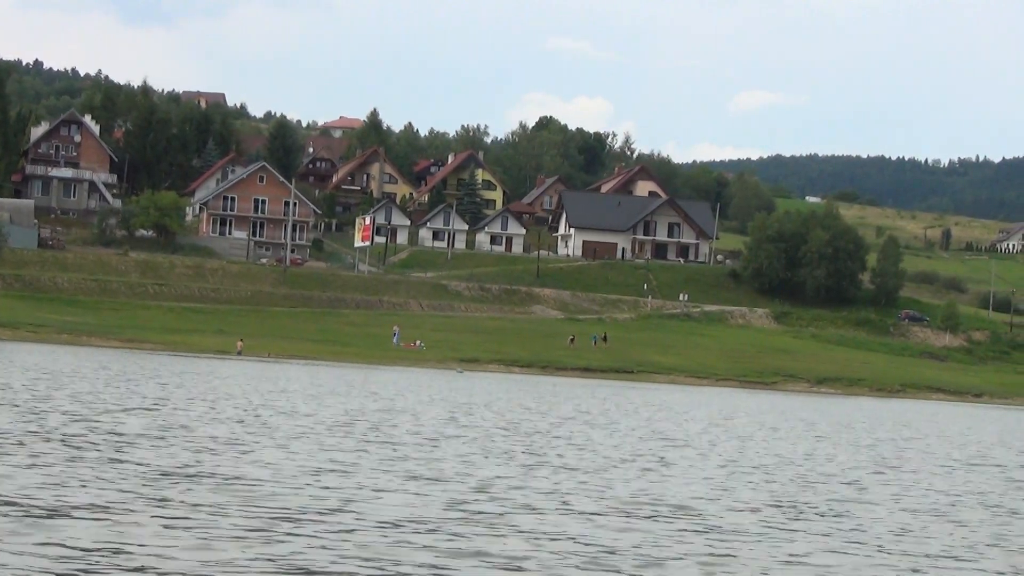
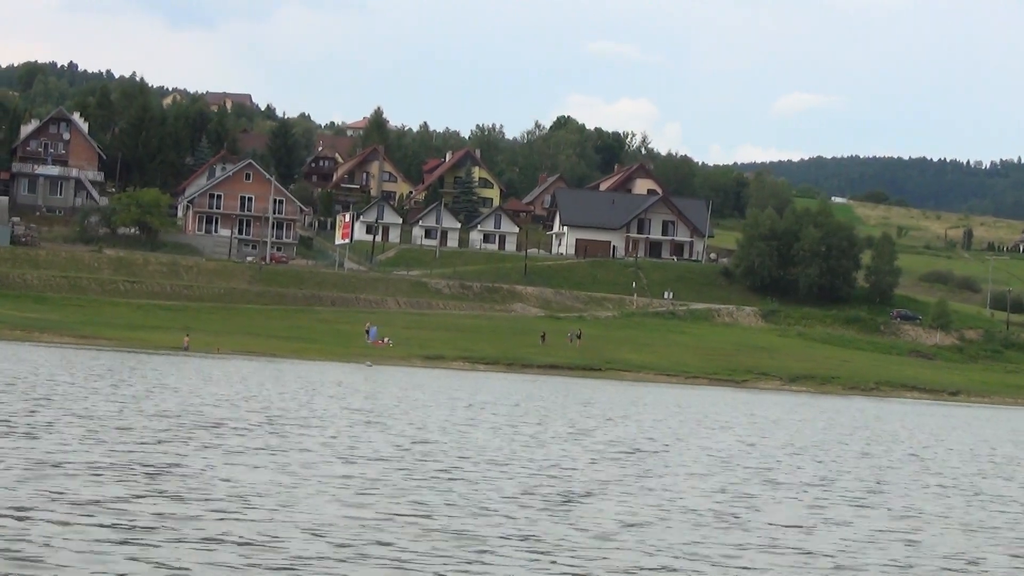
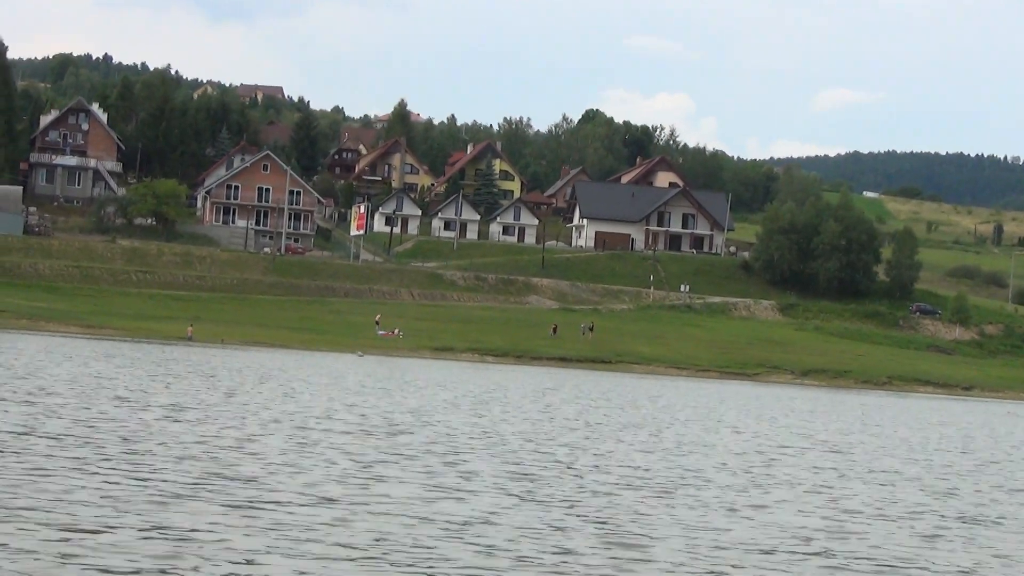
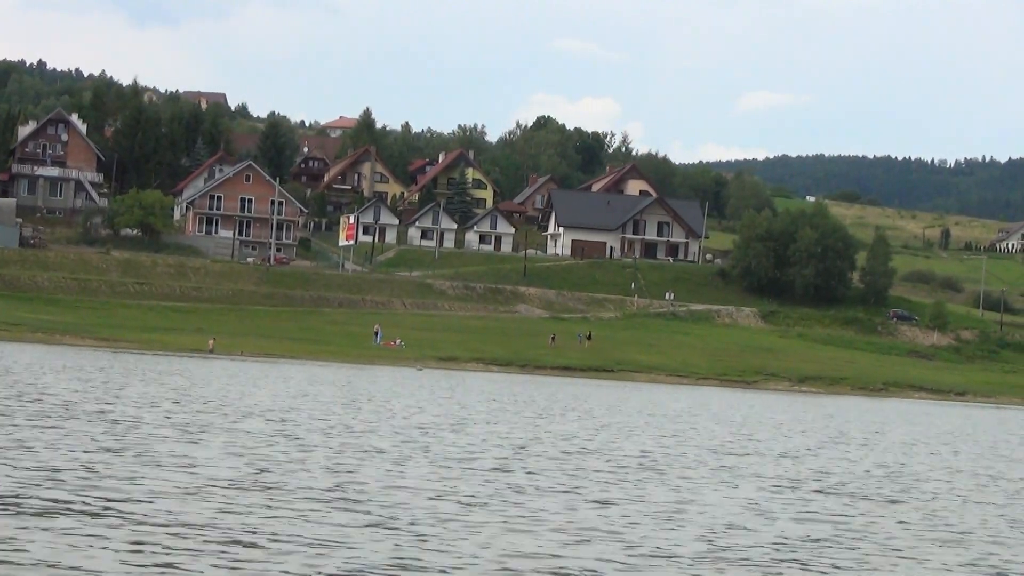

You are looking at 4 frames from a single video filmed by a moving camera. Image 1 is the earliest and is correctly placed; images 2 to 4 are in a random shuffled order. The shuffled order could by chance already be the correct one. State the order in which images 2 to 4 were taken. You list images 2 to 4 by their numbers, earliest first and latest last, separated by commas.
4, 2, 3
